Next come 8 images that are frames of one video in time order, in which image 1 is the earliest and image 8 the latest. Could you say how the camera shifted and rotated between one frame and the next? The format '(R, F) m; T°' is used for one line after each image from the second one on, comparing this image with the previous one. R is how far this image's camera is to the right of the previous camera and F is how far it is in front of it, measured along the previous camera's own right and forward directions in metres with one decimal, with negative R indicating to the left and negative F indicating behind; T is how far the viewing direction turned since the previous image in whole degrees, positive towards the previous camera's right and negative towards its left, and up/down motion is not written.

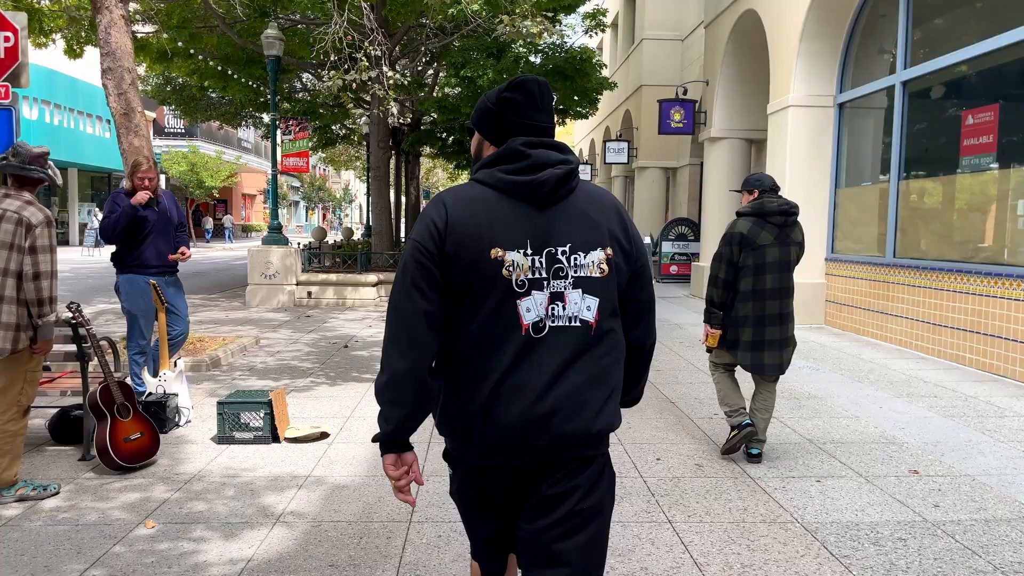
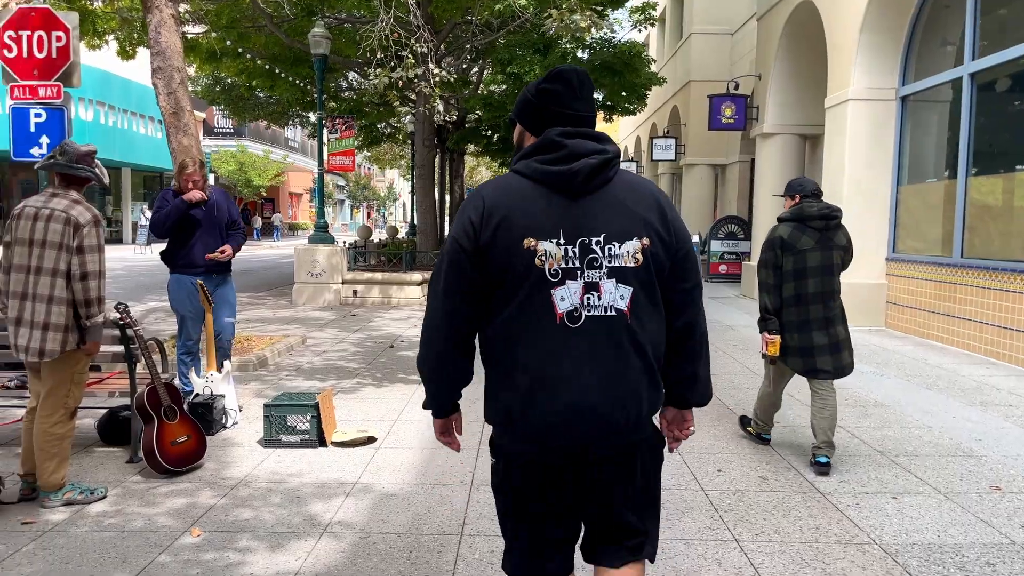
(-0.1, +0.2) m; -3°
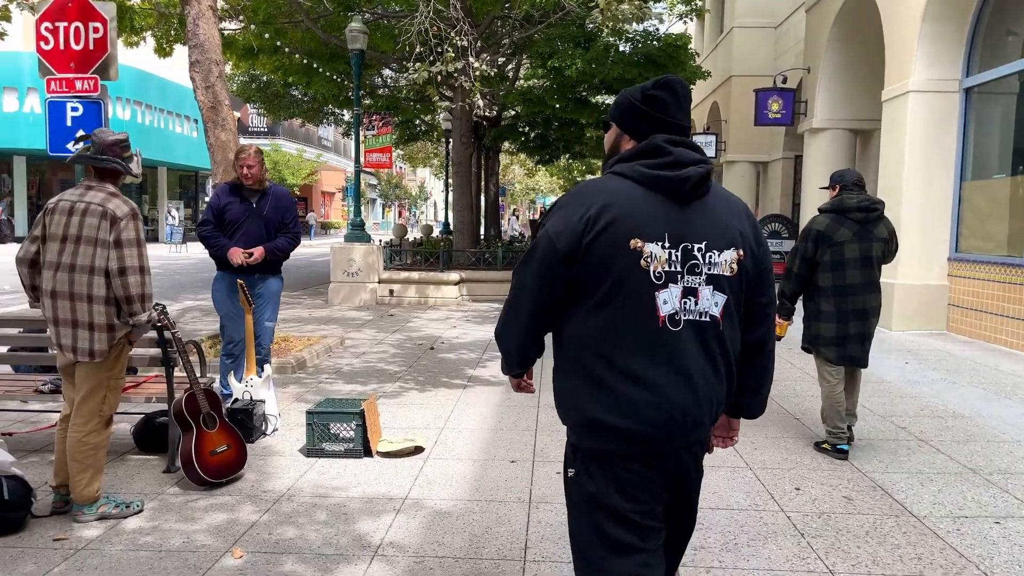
(-0.2, +0.3) m; -2°
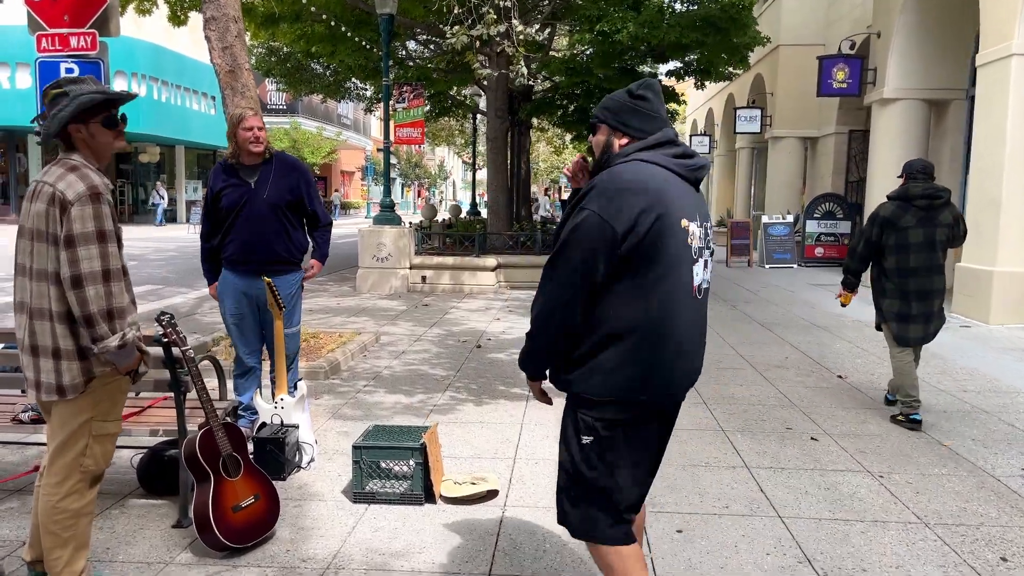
(-0.4, +1.1) m; -1°
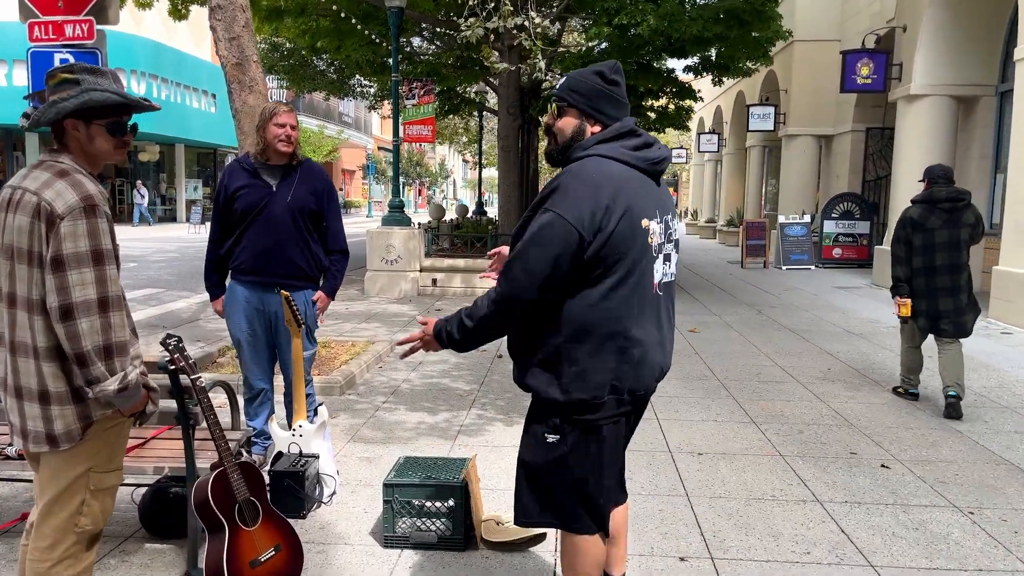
(-0.2, +0.5) m; 0°
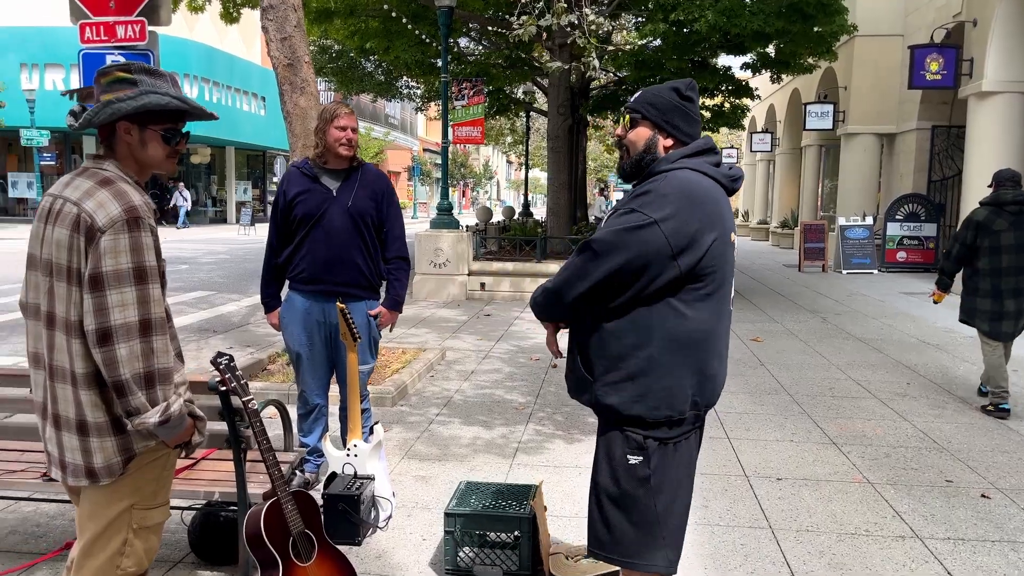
(-0.1, +0.3) m; -3°
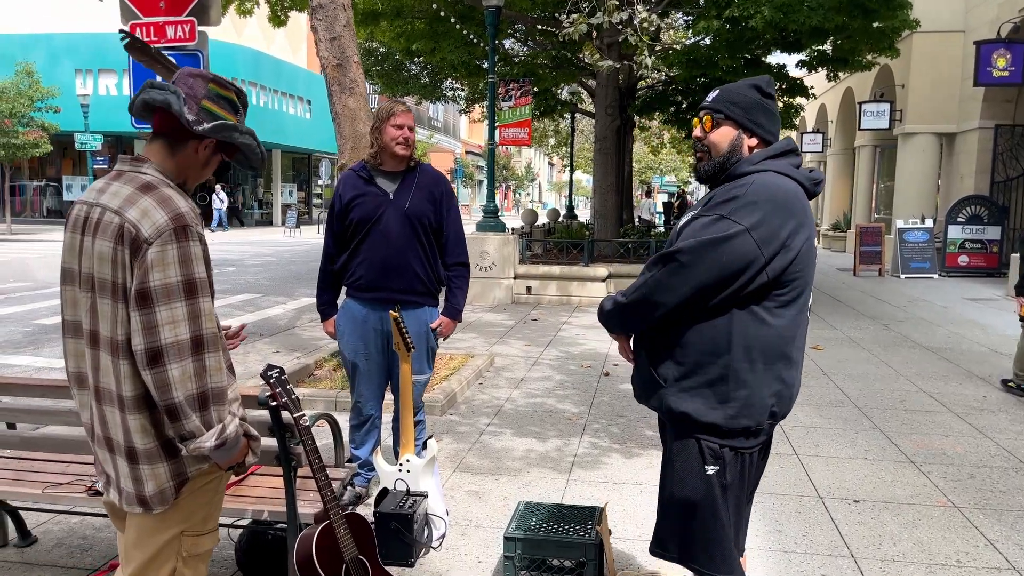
(-0.1, +0.2) m; -3°
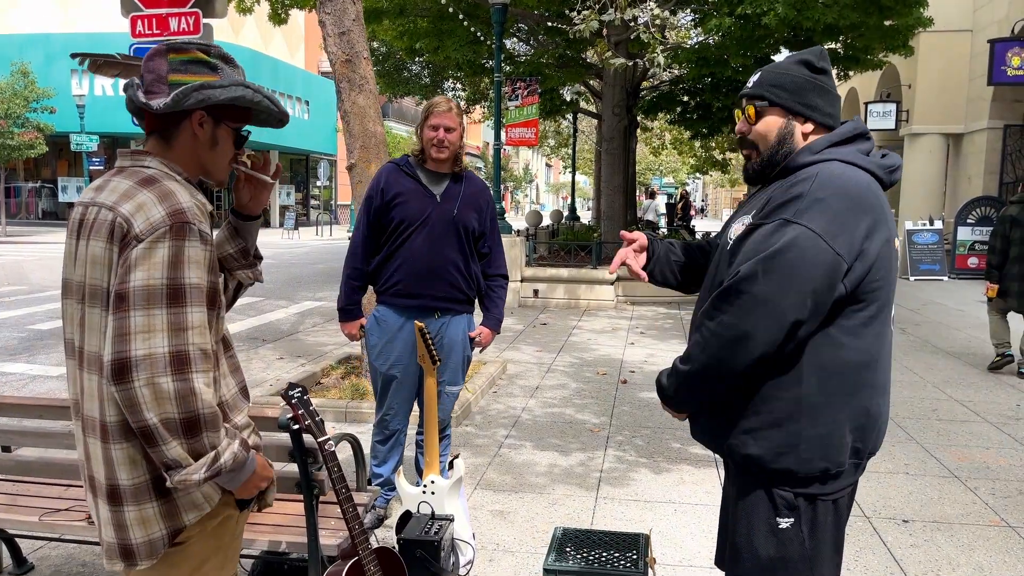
(-0.2, +0.2) m; 0°
